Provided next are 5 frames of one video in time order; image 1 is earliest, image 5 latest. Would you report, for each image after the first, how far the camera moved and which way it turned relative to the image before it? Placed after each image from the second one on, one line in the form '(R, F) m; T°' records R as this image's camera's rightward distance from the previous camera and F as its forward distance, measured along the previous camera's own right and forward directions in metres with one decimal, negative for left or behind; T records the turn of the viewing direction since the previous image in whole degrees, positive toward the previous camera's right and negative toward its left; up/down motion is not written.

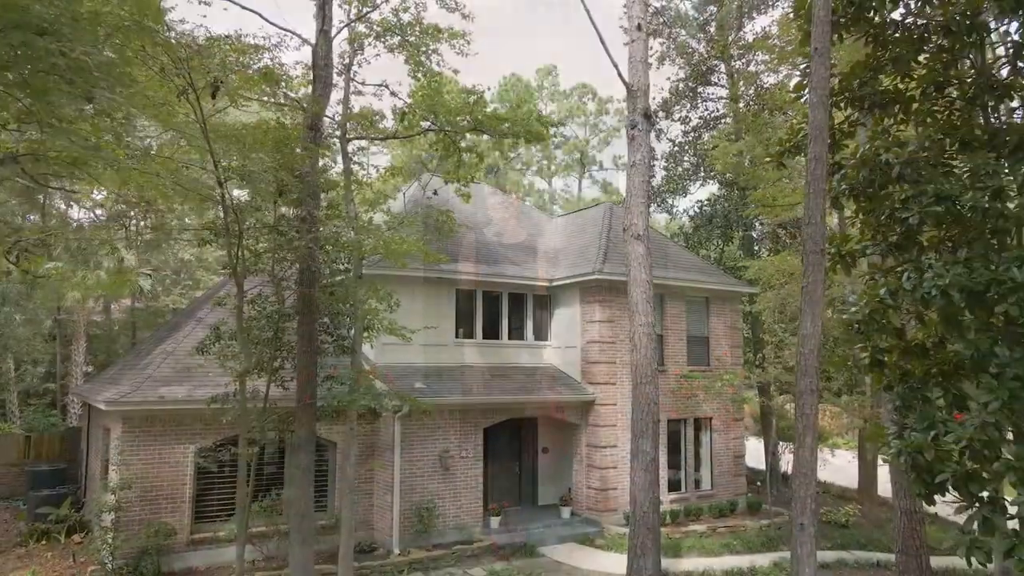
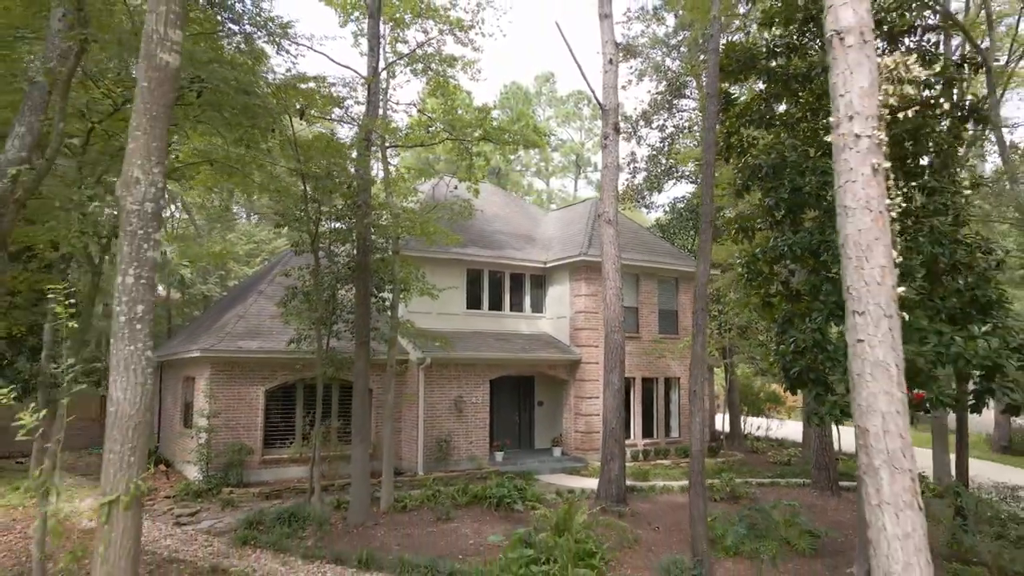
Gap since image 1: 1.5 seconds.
(0.0, -2.9) m; 0°
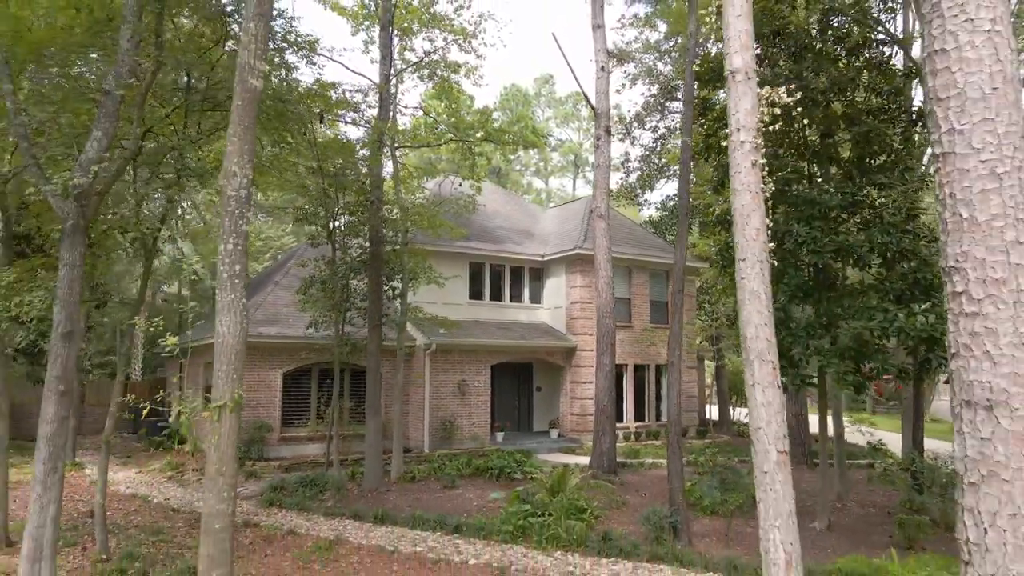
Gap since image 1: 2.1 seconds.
(0.0, -1.0) m; 0°
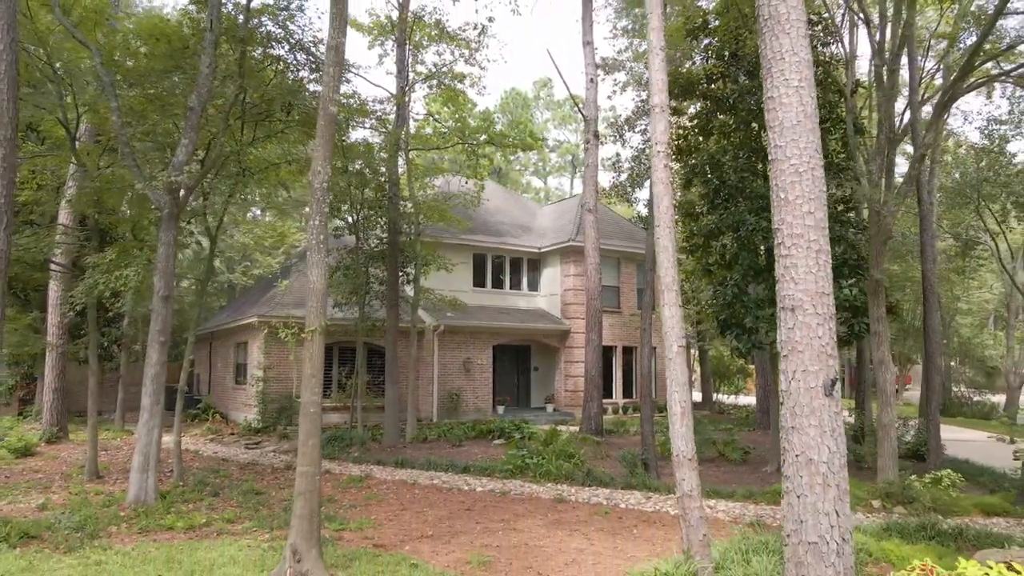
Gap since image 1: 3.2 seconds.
(0.0, -1.8) m; 0°
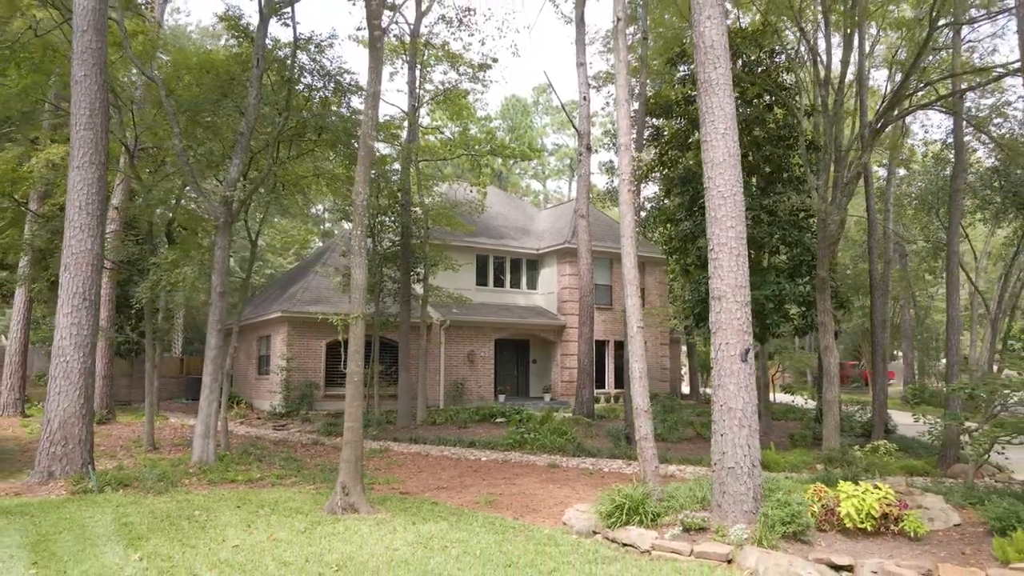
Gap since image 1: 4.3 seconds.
(0.0, -1.6) m; 0°
